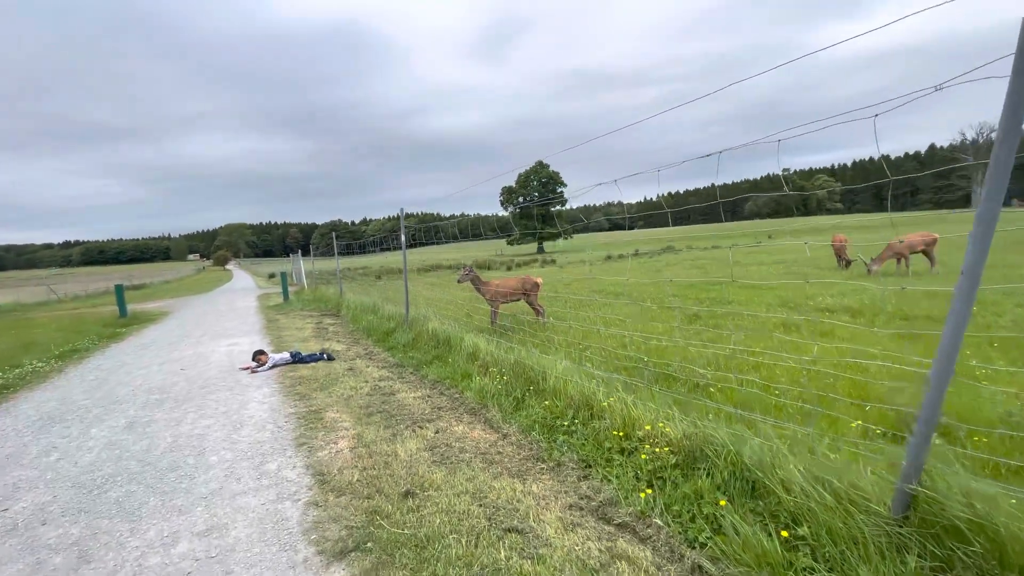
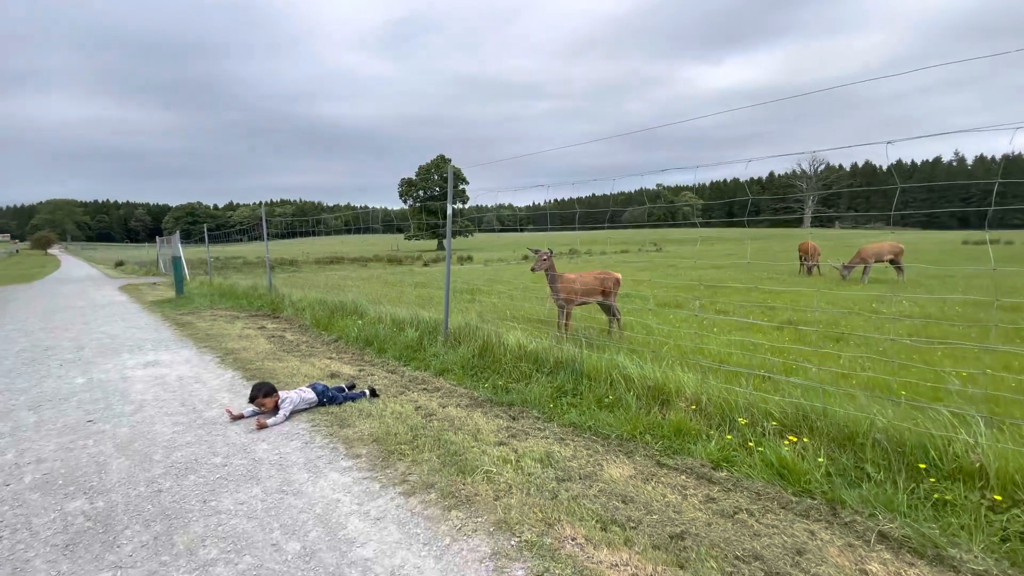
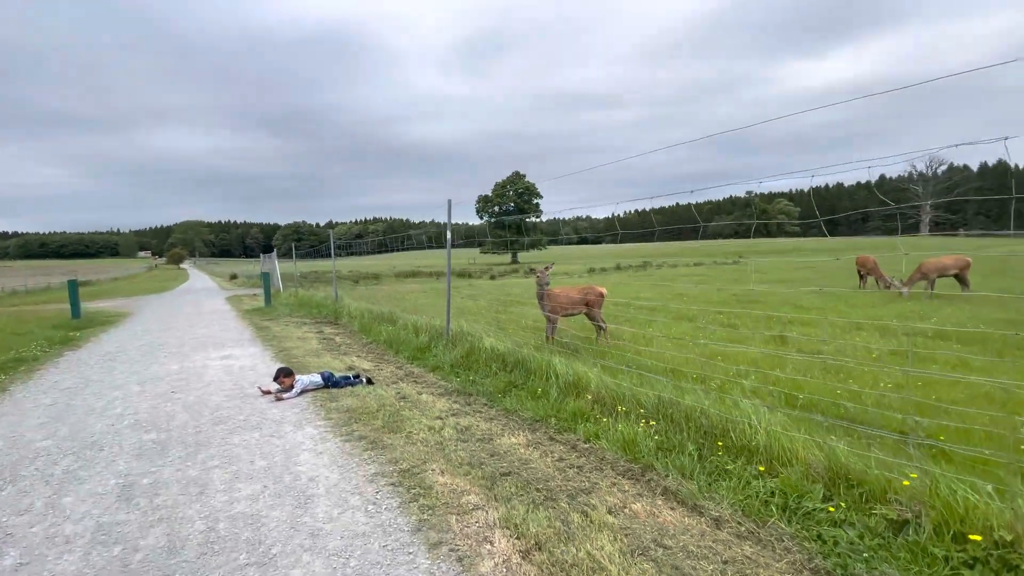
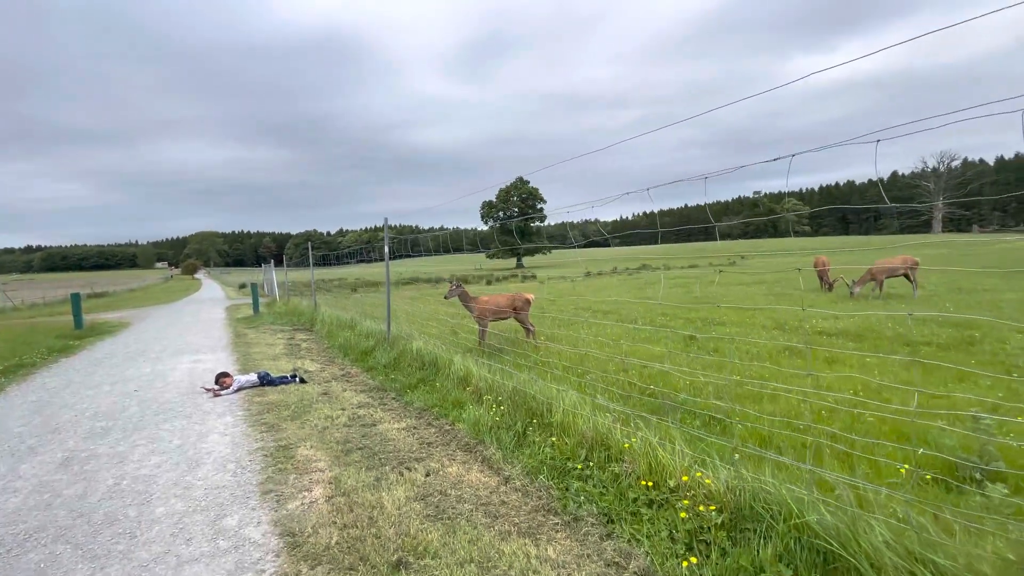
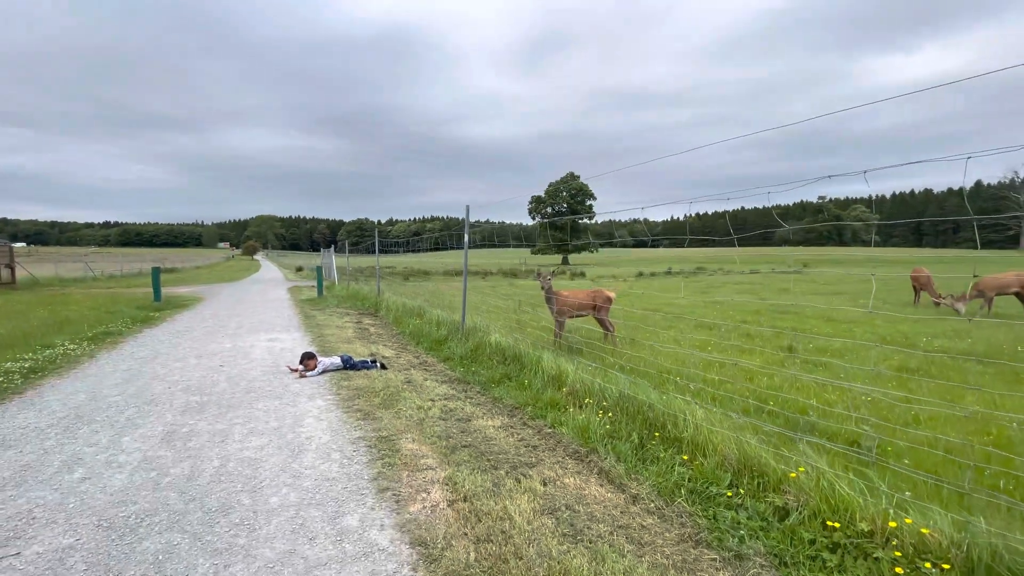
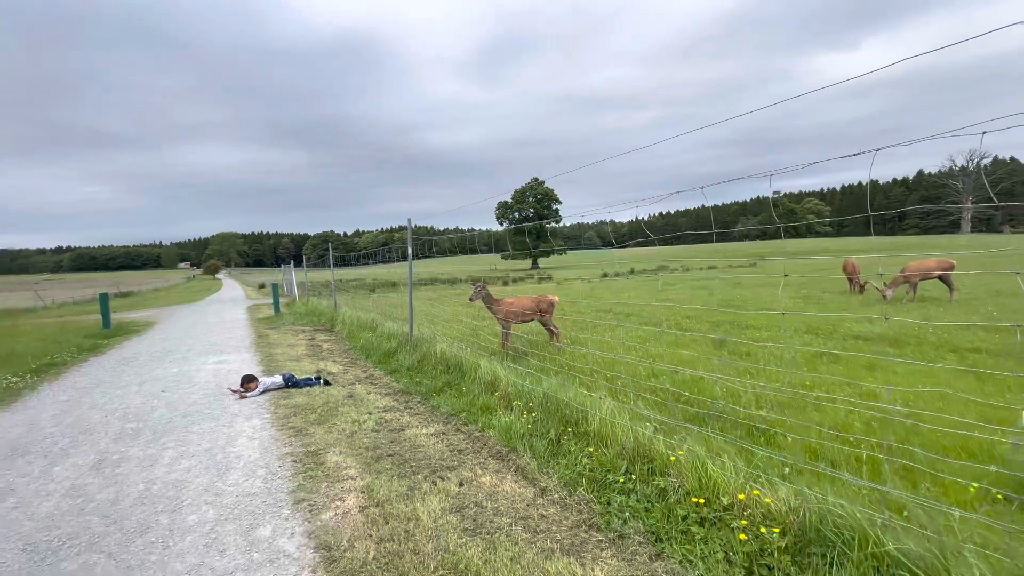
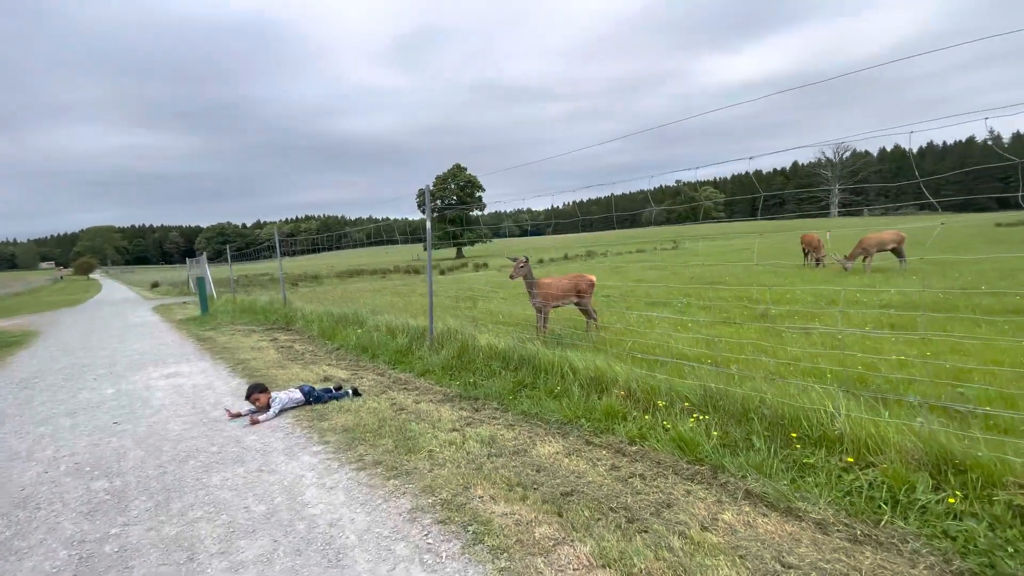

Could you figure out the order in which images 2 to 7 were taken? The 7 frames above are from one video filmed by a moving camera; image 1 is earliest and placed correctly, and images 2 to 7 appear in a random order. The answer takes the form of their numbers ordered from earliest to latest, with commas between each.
4, 6, 5, 3, 7, 2
